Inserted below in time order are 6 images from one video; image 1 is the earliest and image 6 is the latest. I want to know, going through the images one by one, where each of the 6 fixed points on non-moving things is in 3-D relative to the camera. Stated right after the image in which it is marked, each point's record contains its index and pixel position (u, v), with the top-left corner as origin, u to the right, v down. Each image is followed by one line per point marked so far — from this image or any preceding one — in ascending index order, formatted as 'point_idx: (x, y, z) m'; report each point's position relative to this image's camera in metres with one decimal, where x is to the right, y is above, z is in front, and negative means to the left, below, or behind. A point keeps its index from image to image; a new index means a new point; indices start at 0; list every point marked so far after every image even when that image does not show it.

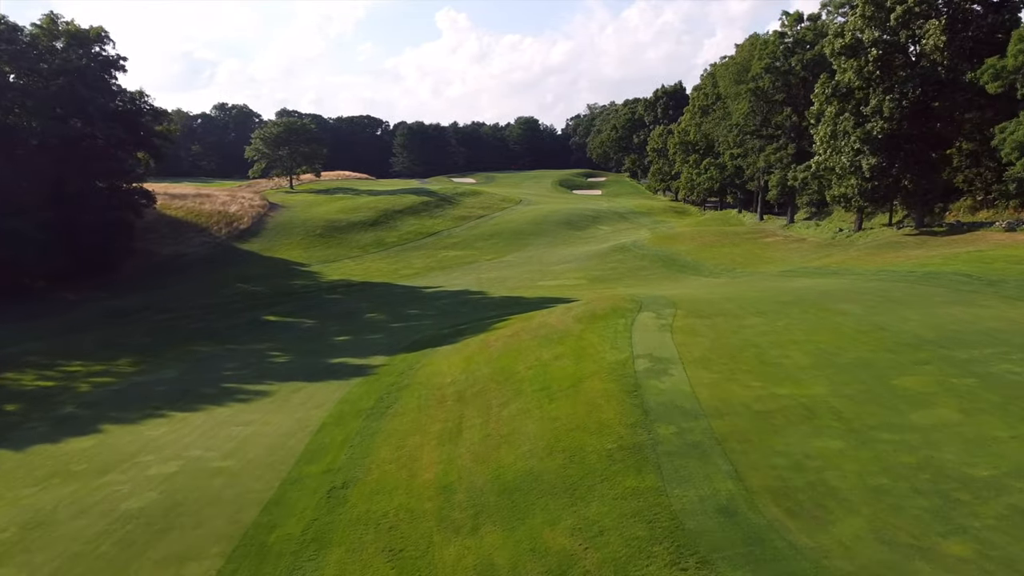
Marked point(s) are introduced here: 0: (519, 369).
0: (+0.1, -1.2, +12.5) m
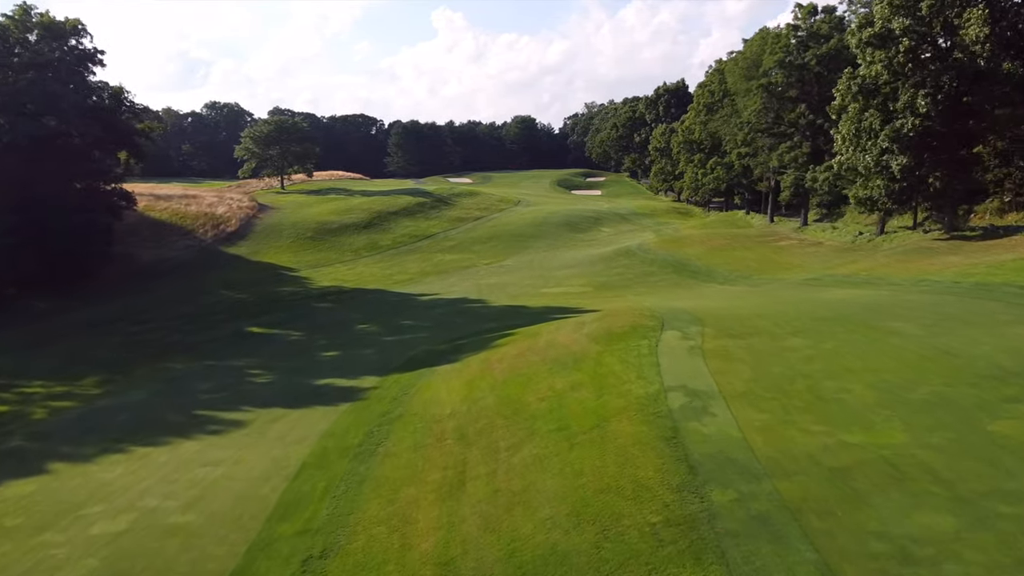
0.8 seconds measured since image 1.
0: (+0.2, -1.4, +10.8) m
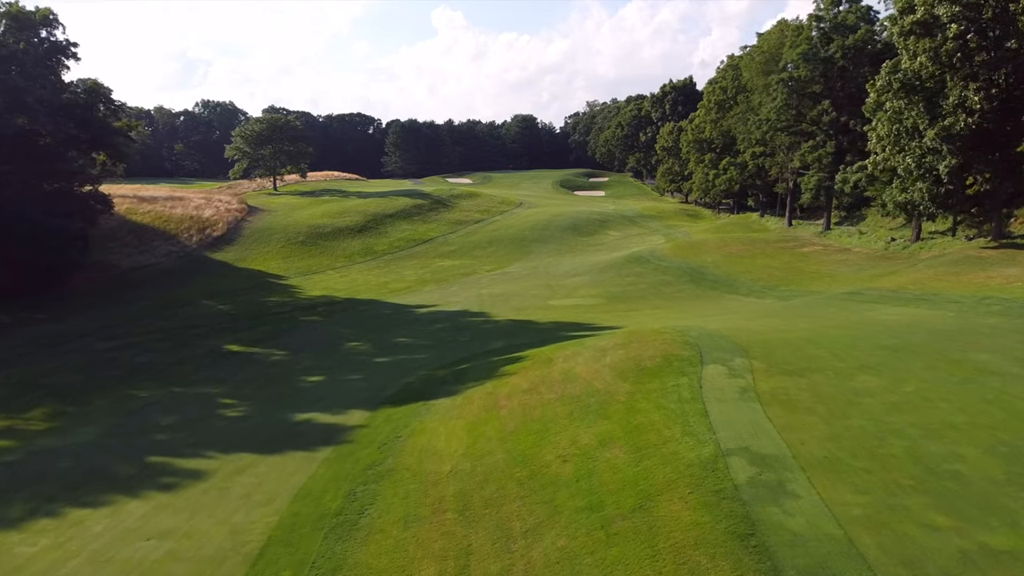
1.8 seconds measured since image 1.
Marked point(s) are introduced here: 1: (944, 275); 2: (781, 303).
0: (+0.4, -1.7, +8.7) m
1: (+9.5, +0.3, +19.0) m
2: (+6.2, -0.3, +19.8) m
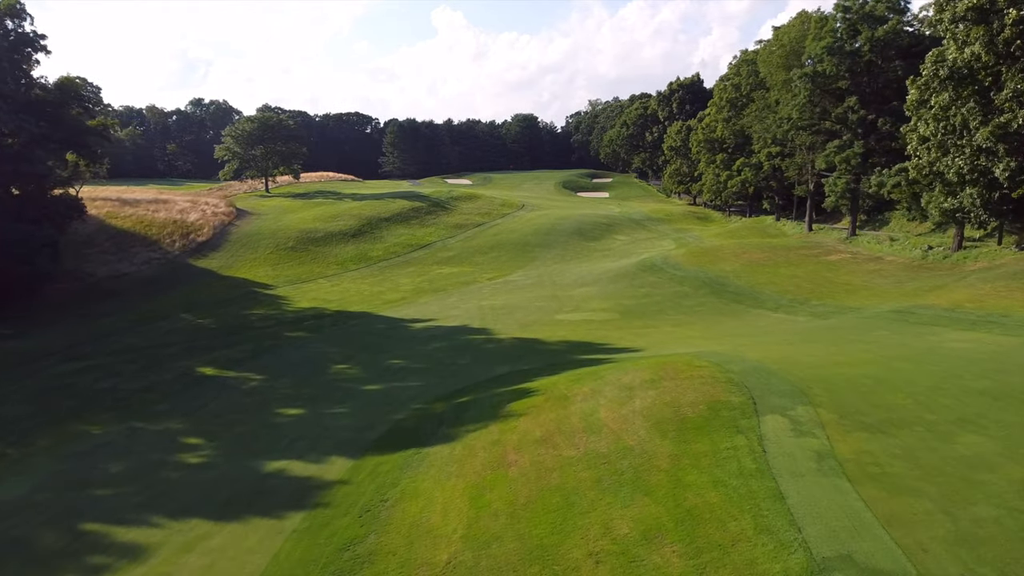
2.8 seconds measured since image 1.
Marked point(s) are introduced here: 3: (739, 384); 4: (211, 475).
0: (+0.5, -2.1, +6.7) m
1: (+9.6, -0.1, +16.9) m
2: (+6.3, -0.7, +17.7) m
3: (+2.7, -1.1, +10.3) m
4: (-4.0, -2.5, +11.5) m
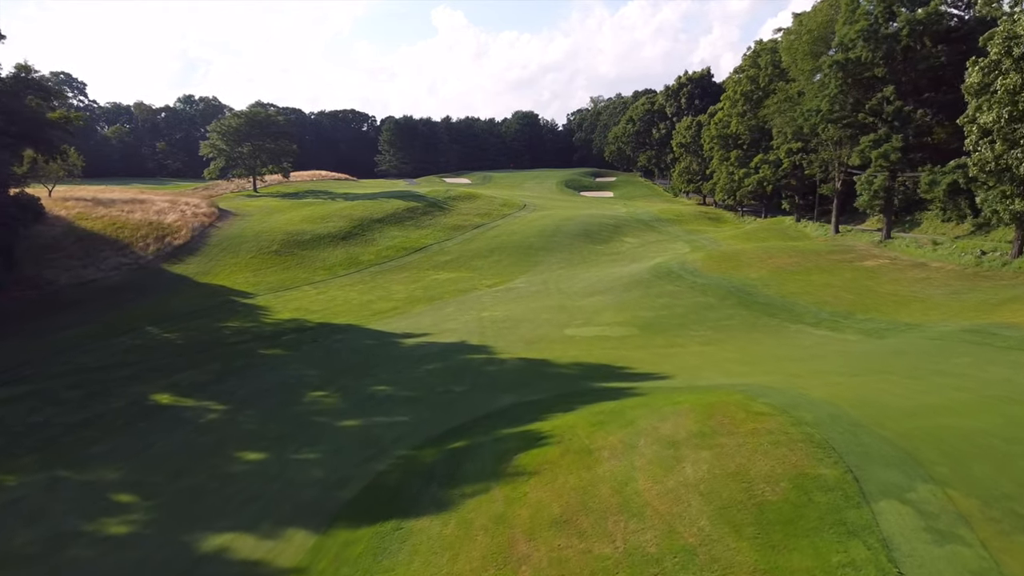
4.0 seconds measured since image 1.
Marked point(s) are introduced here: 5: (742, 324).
0: (+0.6, -2.4, +4.1) m
1: (+9.7, -0.3, +14.3) m
2: (+6.4, -0.9, +15.2) m
3: (+2.8, -1.4, +7.7) m
4: (-3.9, -2.8, +9.0) m
5: (+5.0, -0.8, +19.0) m
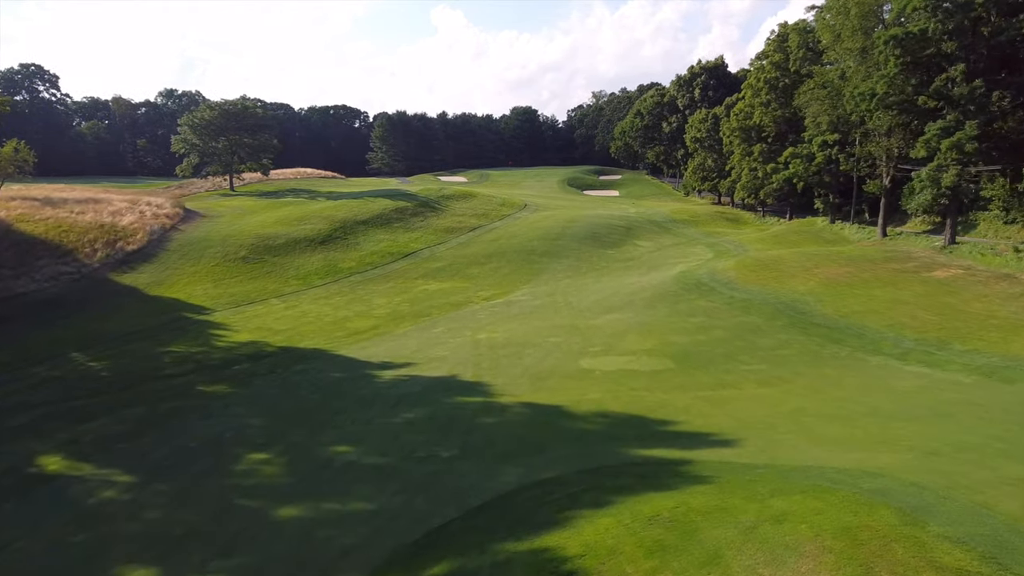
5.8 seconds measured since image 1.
0: (+0.7, -2.7, +0.2) m
1: (+9.7, -0.7, +10.5) m
2: (+6.5, -1.3, +11.3) m
3: (+2.8, -1.8, +3.8) m
4: (-3.8, -3.1, +5.1) m
5: (+5.1, -1.1, +15.1) m
